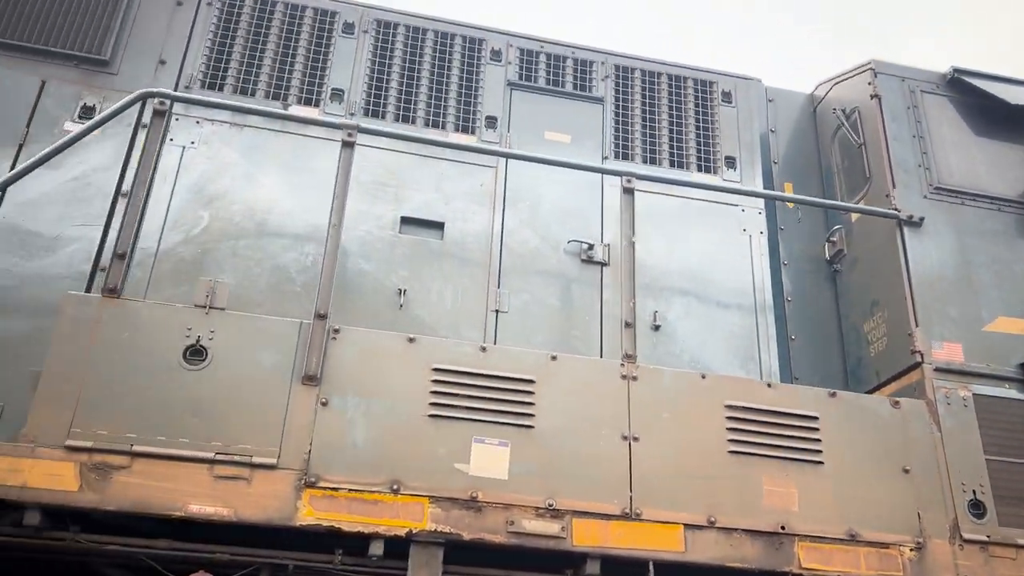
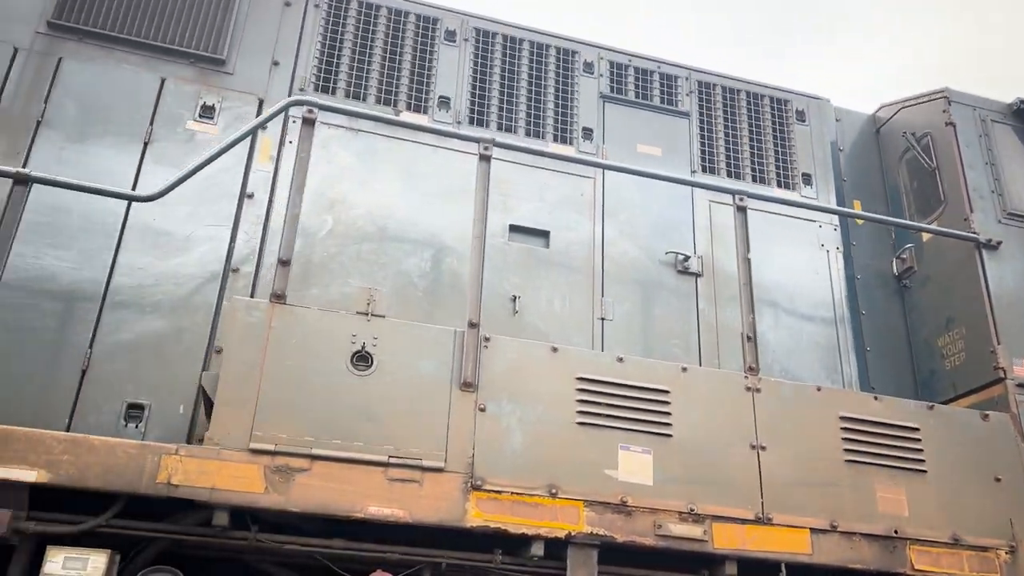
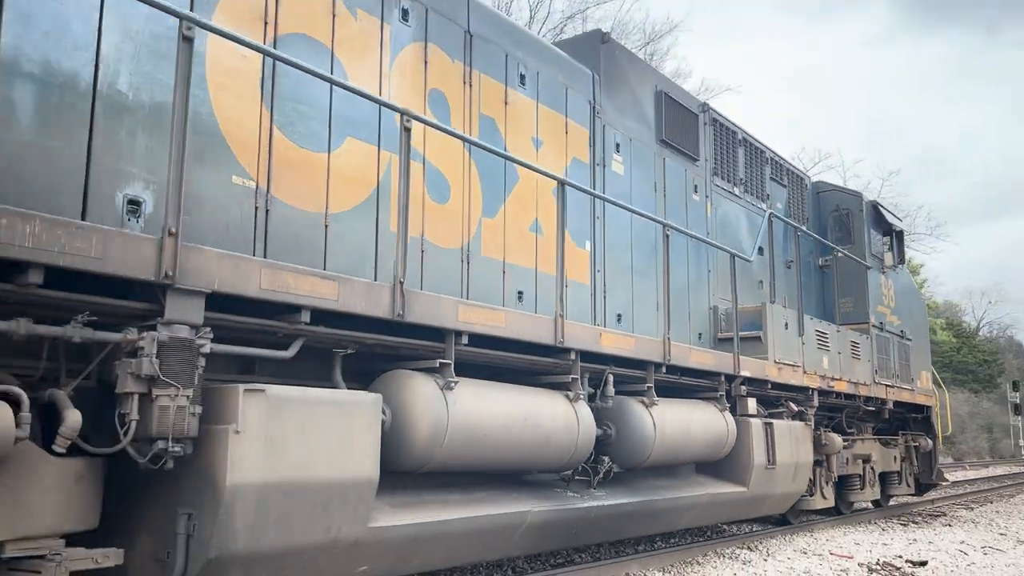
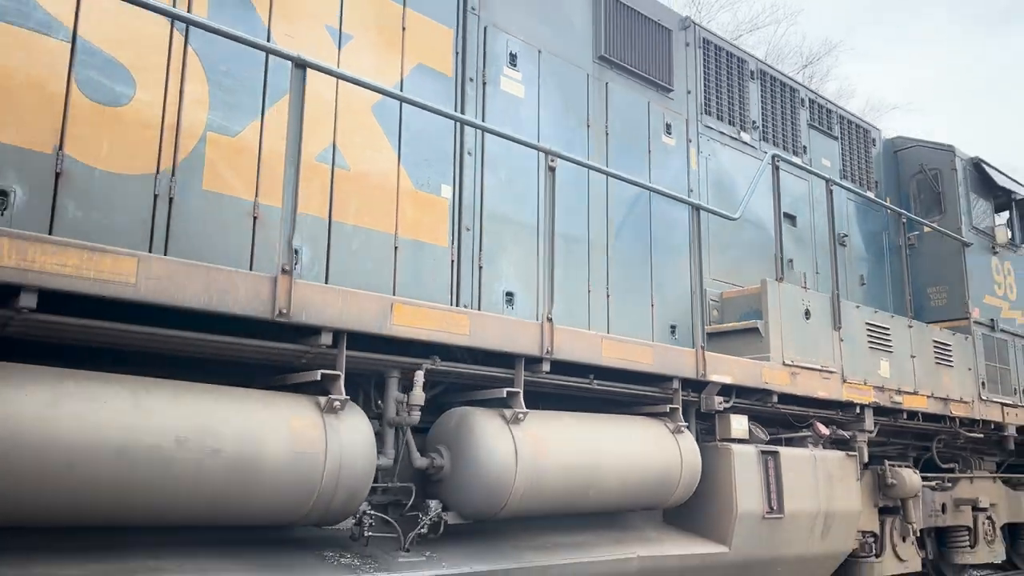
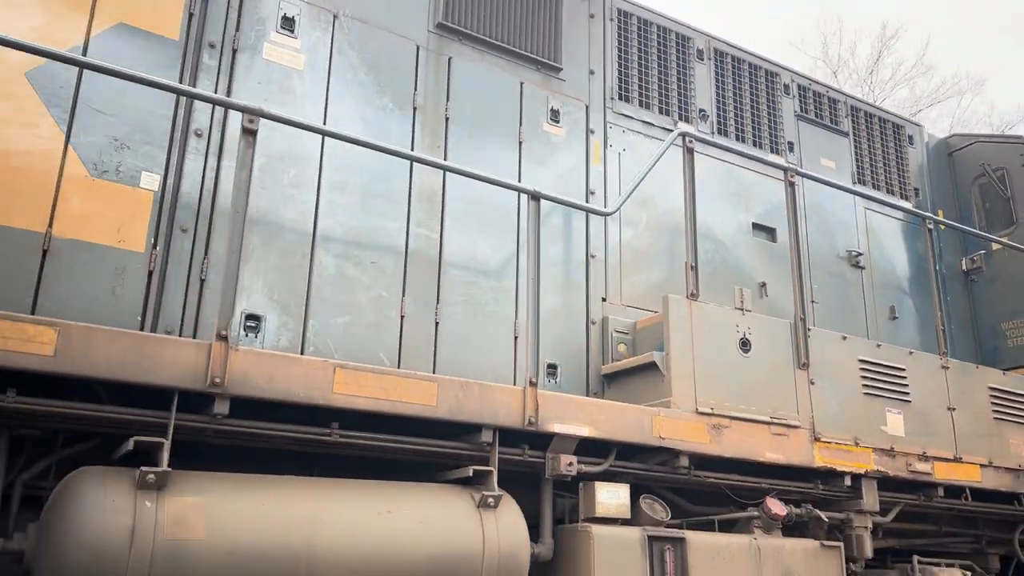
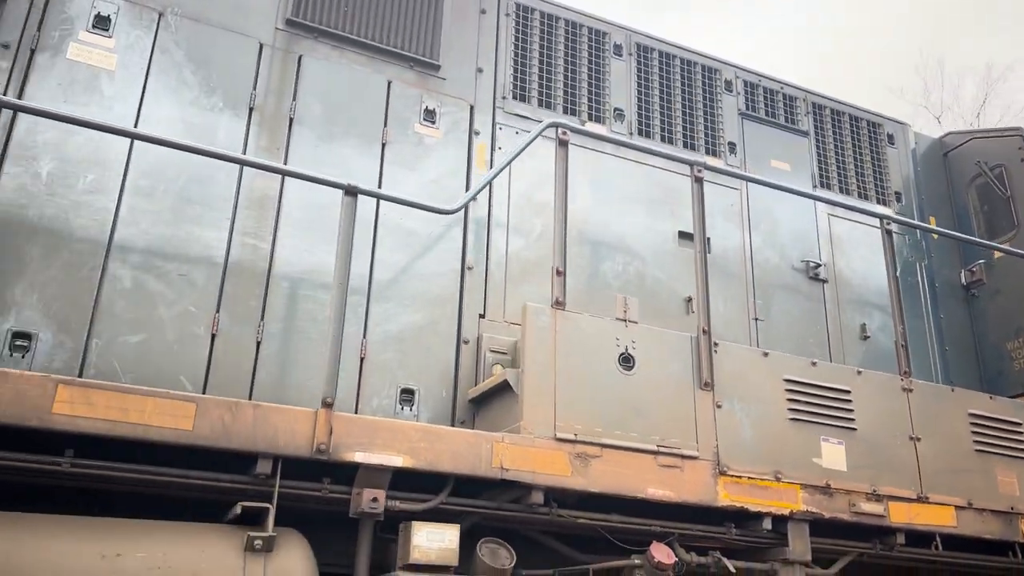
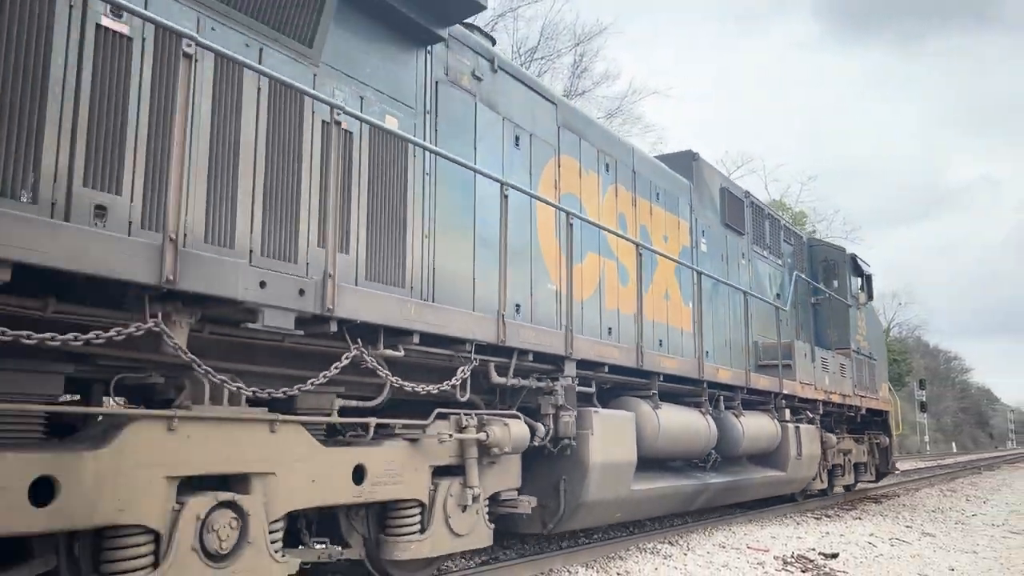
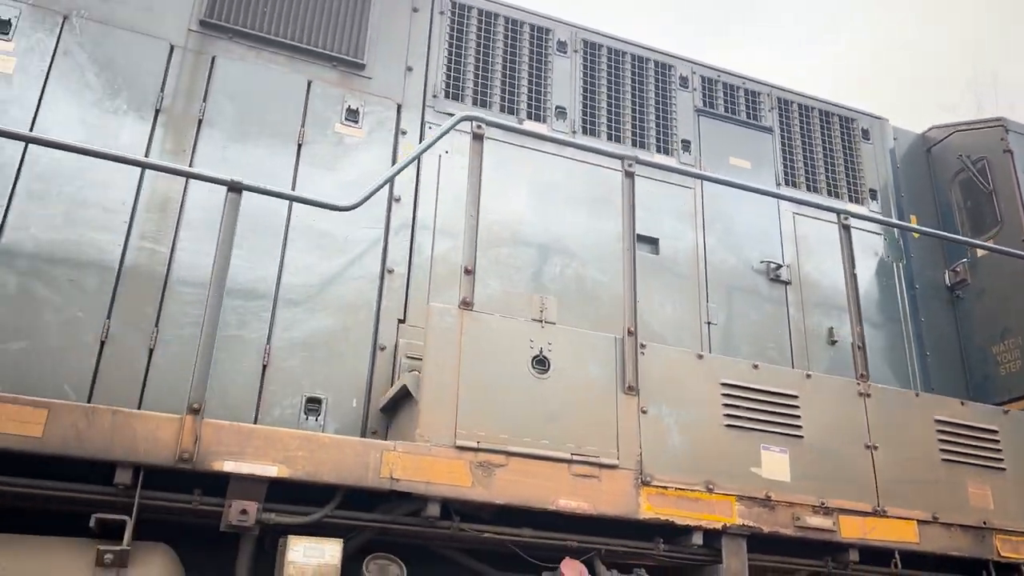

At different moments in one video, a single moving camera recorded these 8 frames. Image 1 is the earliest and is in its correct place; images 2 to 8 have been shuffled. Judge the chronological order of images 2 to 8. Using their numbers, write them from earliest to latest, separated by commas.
2, 8, 6, 5, 4, 3, 7
